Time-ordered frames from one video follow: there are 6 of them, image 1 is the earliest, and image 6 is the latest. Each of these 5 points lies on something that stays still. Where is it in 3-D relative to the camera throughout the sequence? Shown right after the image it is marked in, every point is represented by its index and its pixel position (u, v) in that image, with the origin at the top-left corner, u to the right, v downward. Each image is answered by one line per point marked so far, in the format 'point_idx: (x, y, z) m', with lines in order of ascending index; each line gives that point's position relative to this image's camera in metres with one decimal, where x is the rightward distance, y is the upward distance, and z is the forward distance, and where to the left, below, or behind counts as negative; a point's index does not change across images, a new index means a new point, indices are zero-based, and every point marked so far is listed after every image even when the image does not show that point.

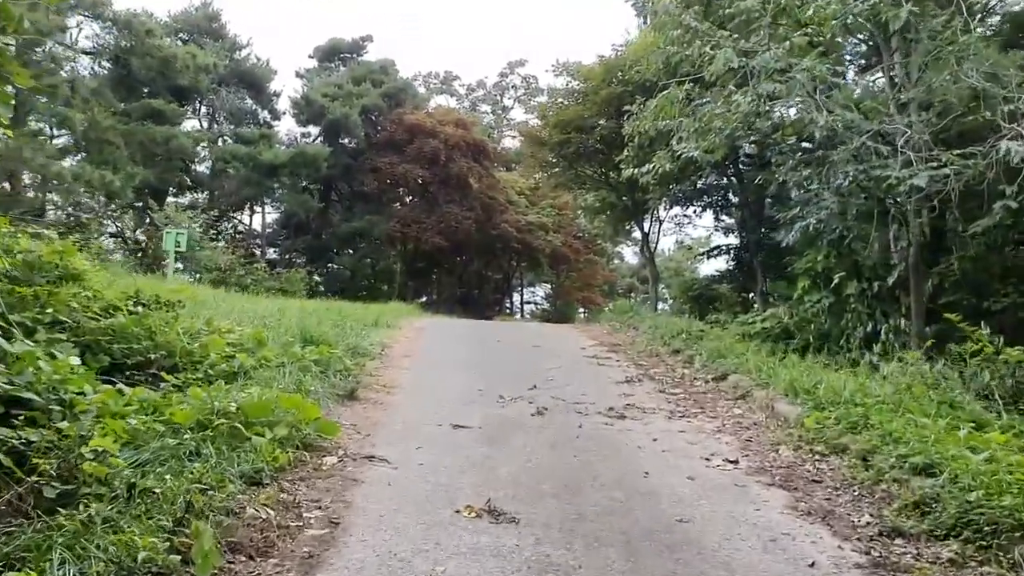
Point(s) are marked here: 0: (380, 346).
0: (-1.1, -0.5, +8.3) m
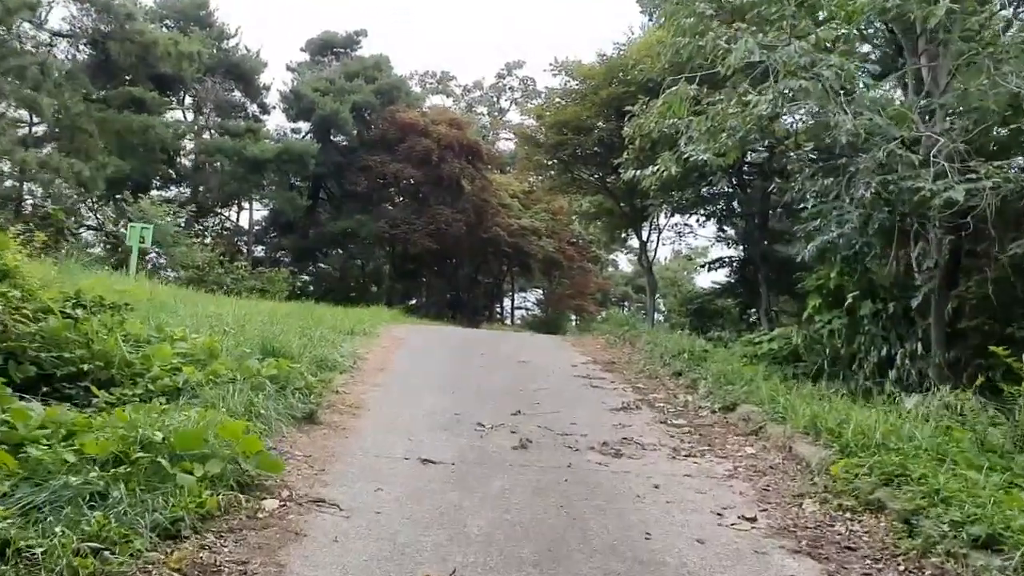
0: (-1.3, -0.6, +7.5) m
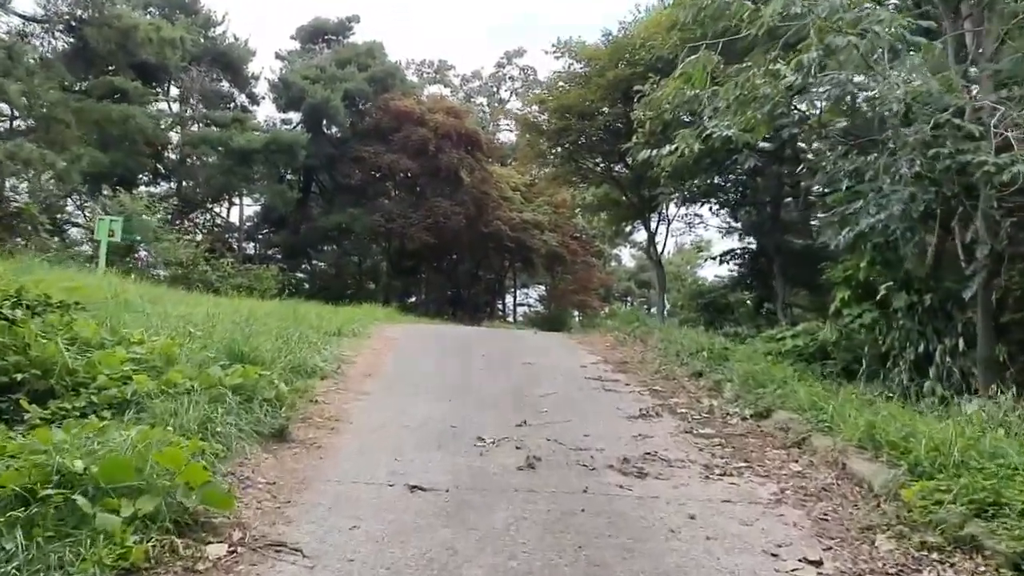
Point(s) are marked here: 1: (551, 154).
0: (-1.2, -0.5, +6.7) m
1: (+0.6, +2.0, +14.0) m
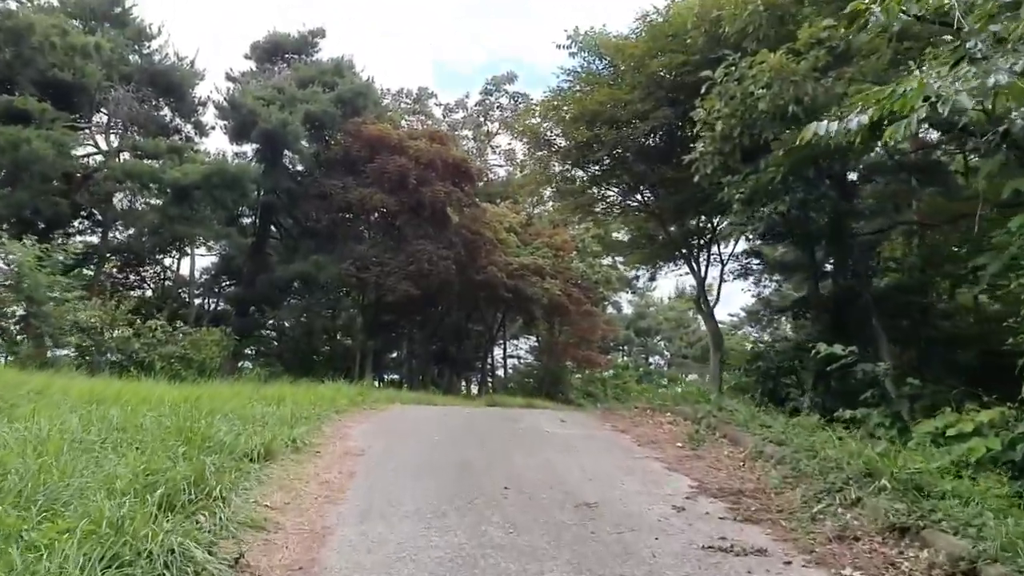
0: (-1.0, -0.9, +3.5) m
1: (+0.6, +1.2, +10.9) m
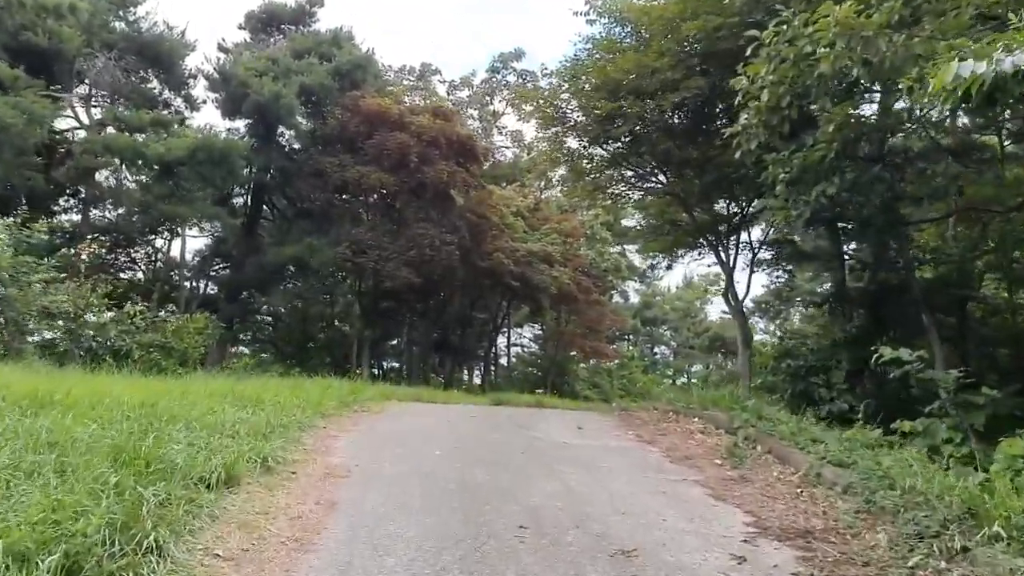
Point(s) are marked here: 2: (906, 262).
0: (-0.9, -0.9, +2.6) m
1: (+0.7, +1.4, +9.9) m
2: (+3.8, +0.2, +9.2) m
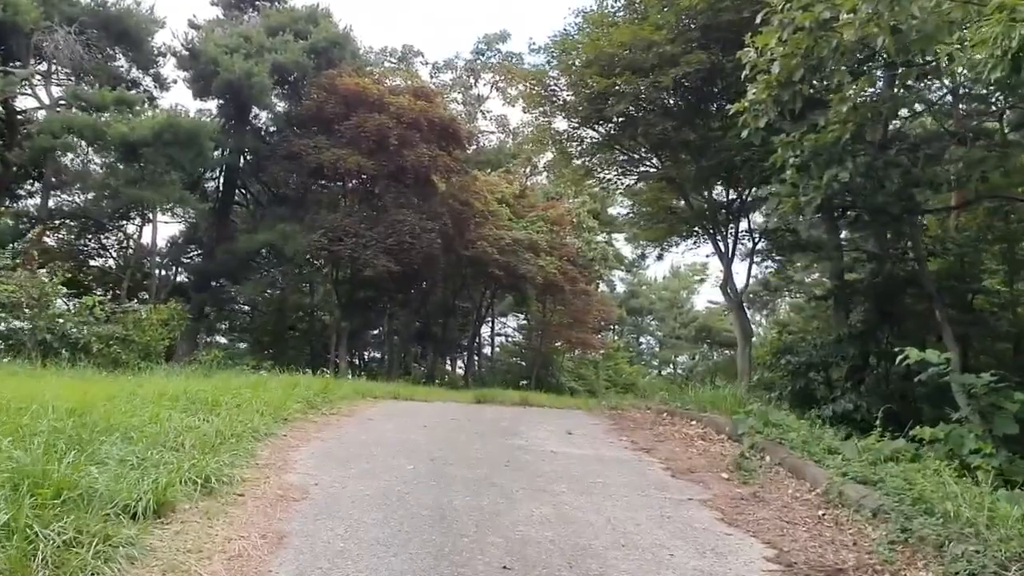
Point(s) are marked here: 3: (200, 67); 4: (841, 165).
0: (-1.0, -0.9, +2.0) m
1: (+0.6, +1.4, +9.3) m
2: (+3.6, +0.3, +8.6) m
3: (-4.6, +3.2, +14.1) m
4: (+2.3, +0.9, +6.7) m
